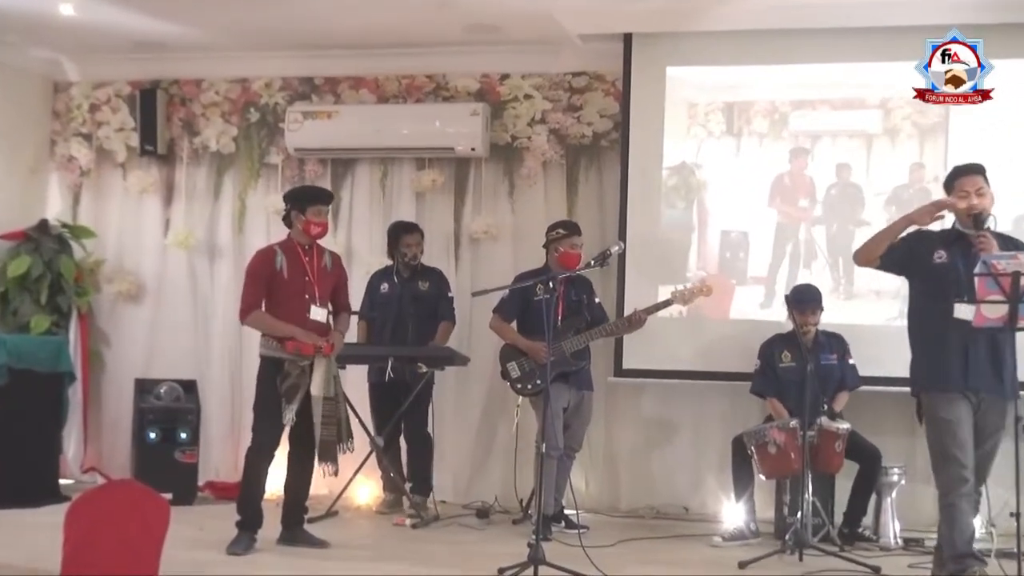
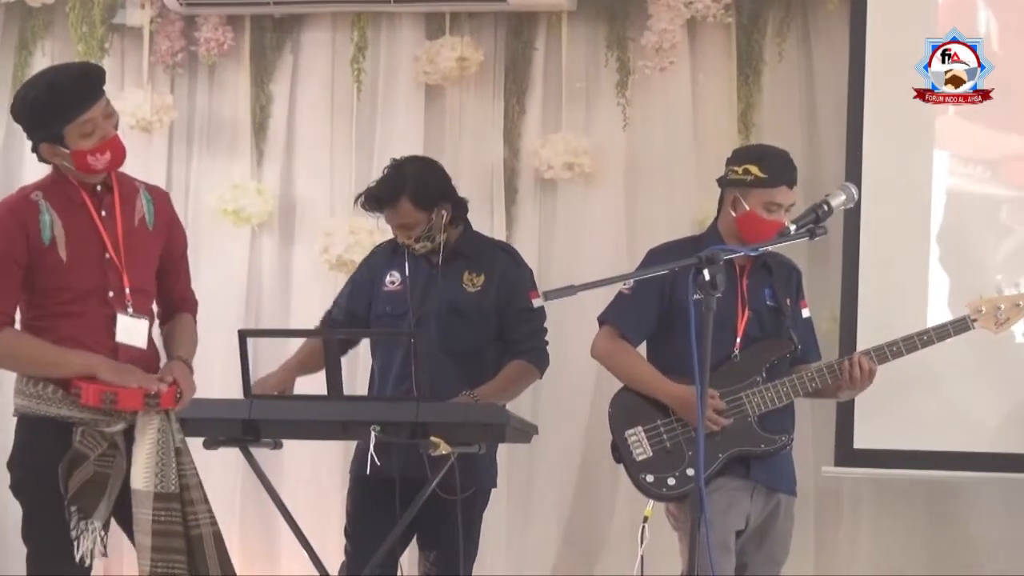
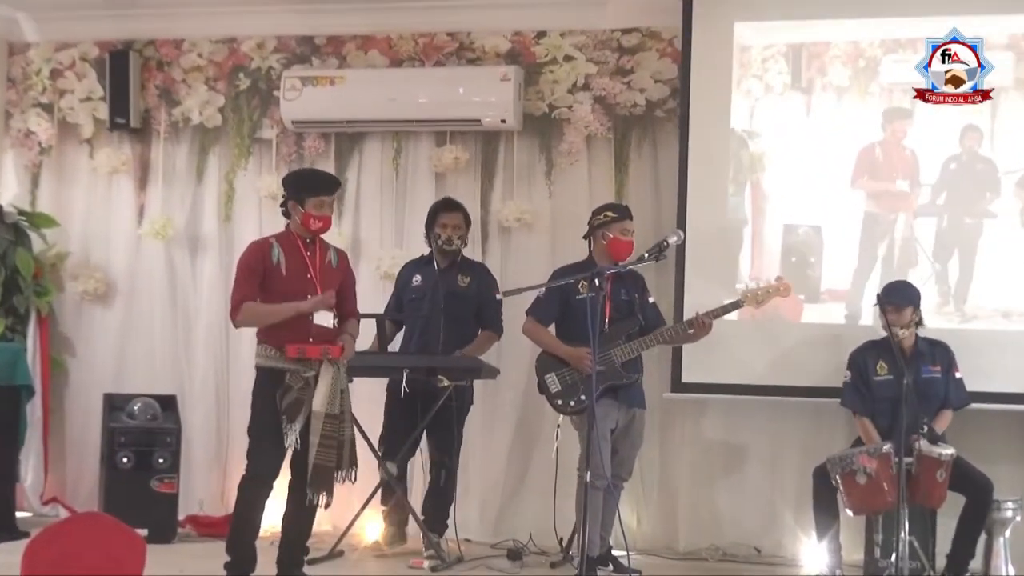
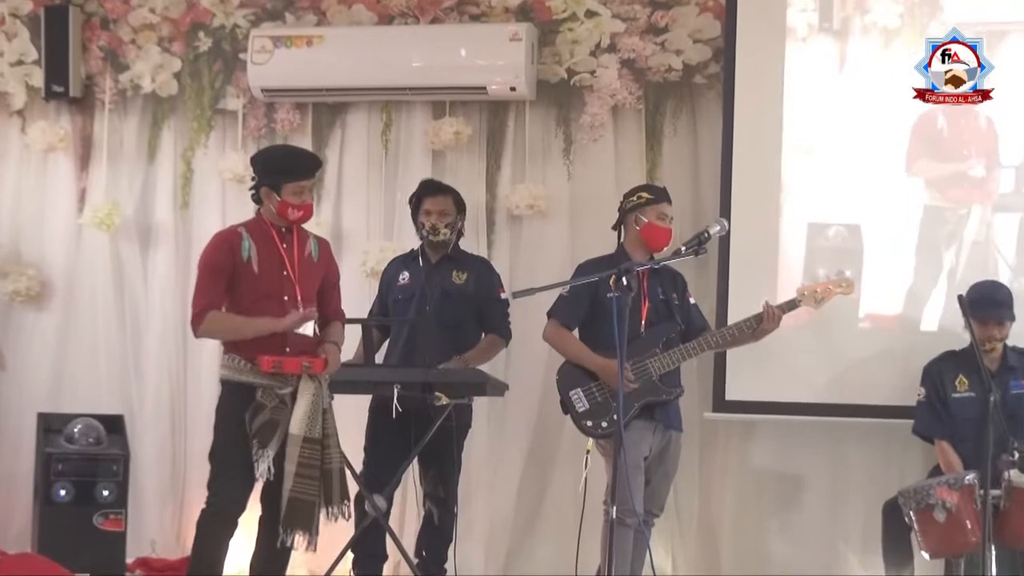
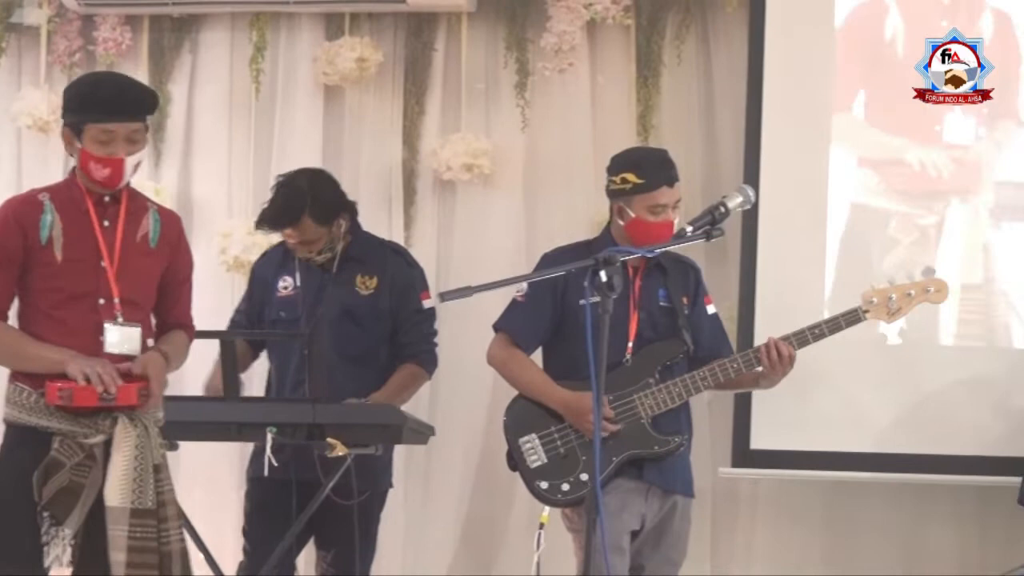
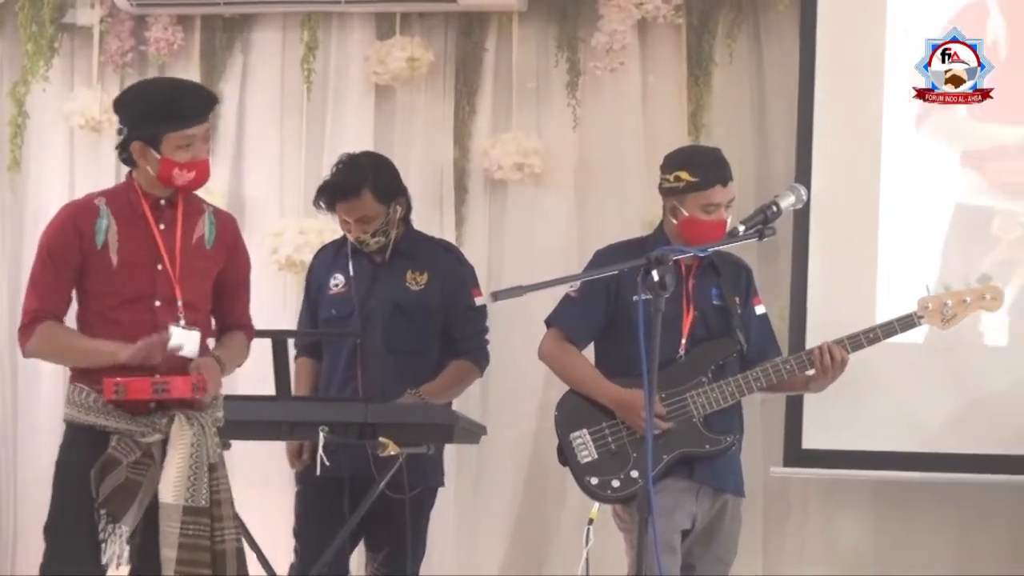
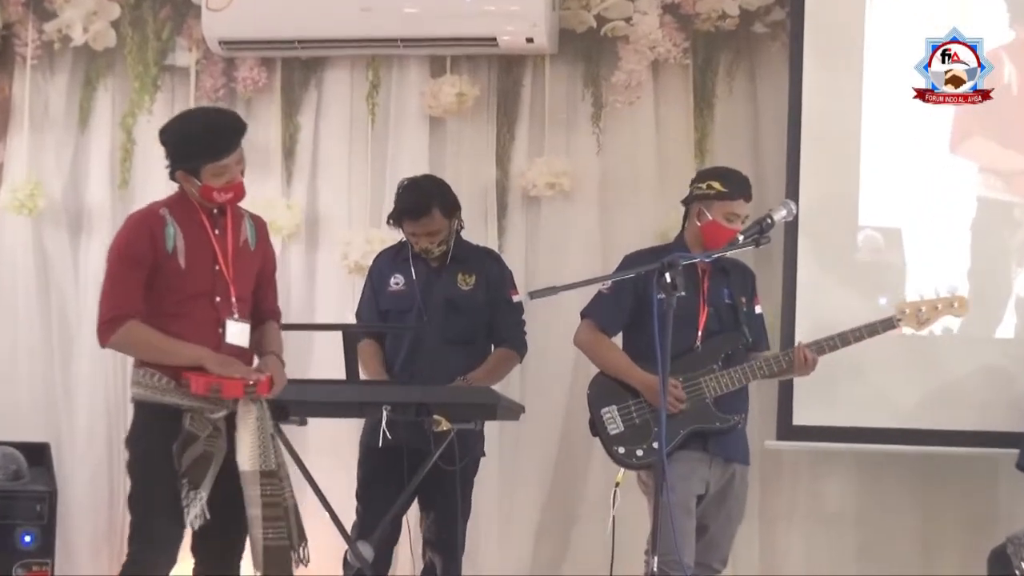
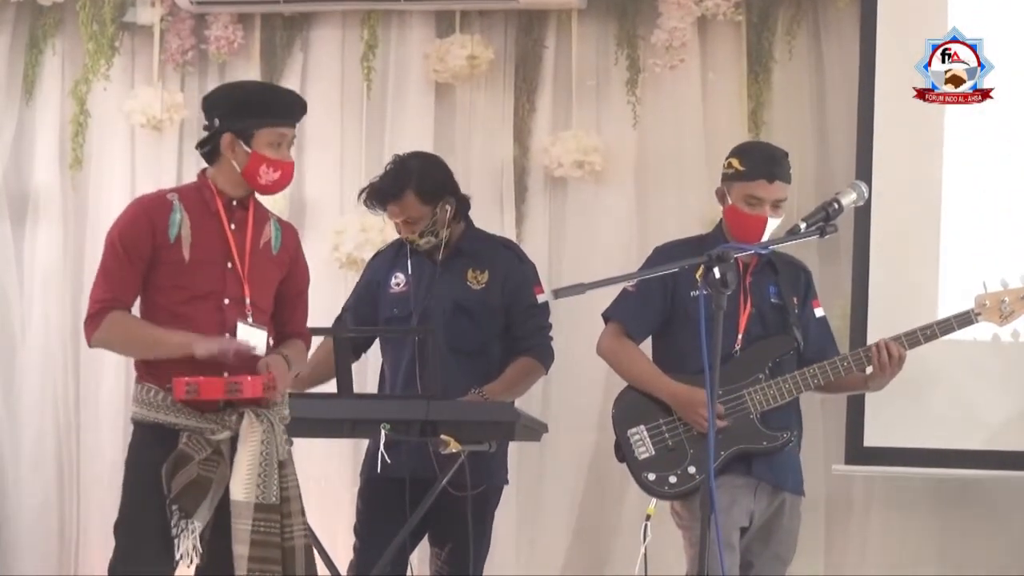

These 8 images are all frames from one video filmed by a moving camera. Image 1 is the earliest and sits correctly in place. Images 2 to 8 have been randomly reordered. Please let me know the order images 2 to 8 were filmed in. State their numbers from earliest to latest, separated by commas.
3, 4, 7, 2, 8, 6, 5
